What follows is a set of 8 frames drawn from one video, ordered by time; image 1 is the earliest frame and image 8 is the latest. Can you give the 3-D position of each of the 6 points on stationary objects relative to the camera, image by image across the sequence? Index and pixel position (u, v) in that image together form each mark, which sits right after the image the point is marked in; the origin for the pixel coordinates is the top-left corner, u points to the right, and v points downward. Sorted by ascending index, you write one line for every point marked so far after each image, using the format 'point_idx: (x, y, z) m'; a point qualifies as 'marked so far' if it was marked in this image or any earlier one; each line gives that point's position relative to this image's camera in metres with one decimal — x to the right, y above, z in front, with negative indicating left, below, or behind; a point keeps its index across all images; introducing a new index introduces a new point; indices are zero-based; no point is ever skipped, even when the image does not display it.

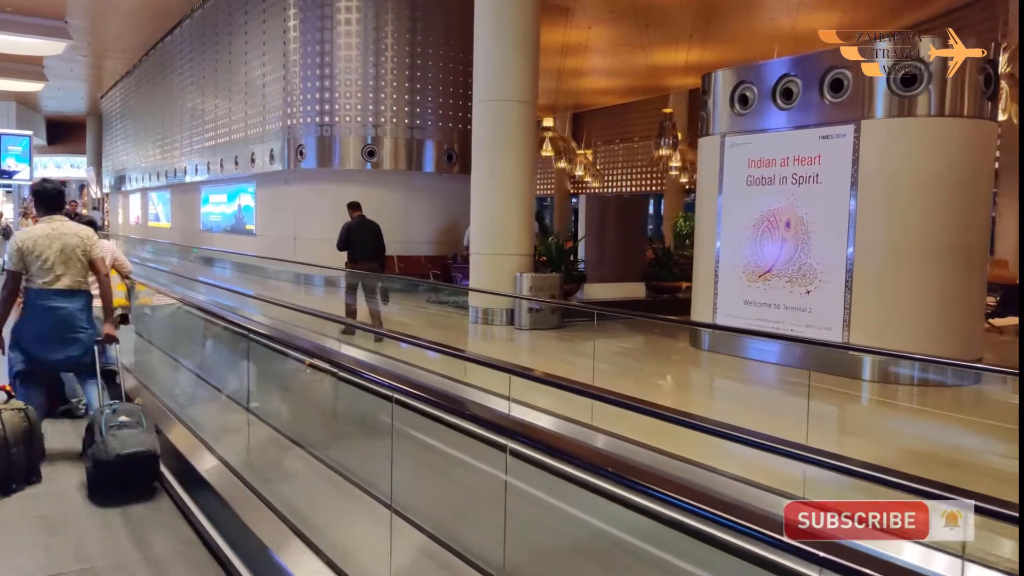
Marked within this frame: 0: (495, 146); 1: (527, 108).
0: (-0.2, +1.6, +8.2) m
1: (+0.2, +2.1, +8.3) m
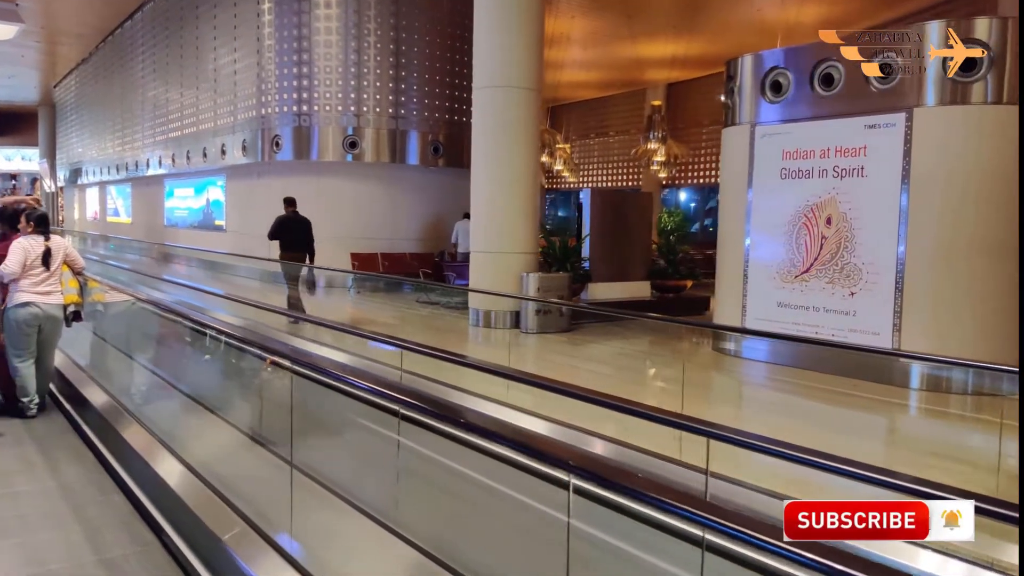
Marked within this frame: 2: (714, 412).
0: (-0.1, +1.6, +7.7) m
1: (+0.2, +2.1, +7.7) m
2: (+1.6, -0.9, +5.9) m
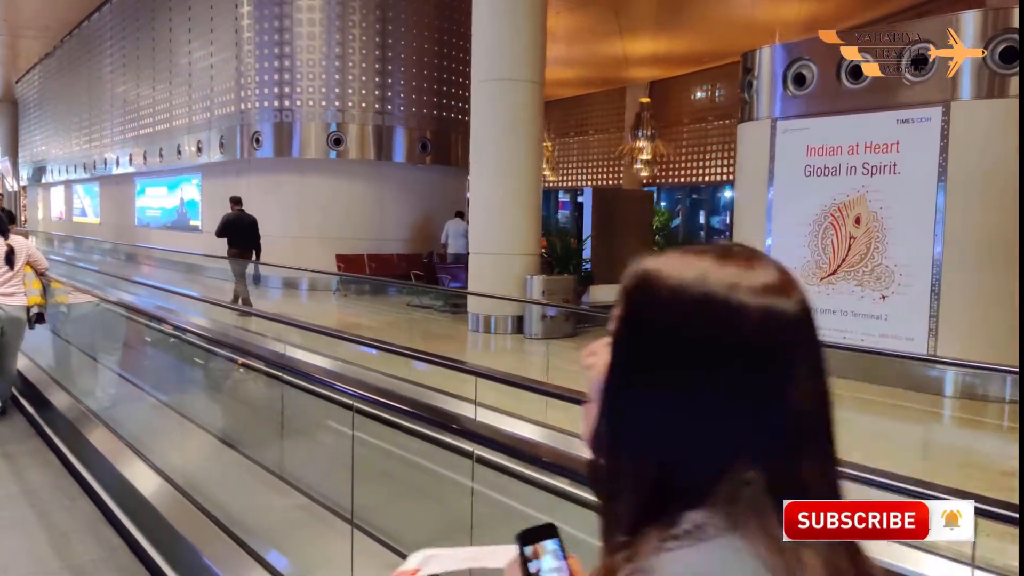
0: (-0.1, +1.6, +7.3) m
1: (+0.2, +2.0, +7.4) m
2: (+1.7, -0.9, +5.6) m
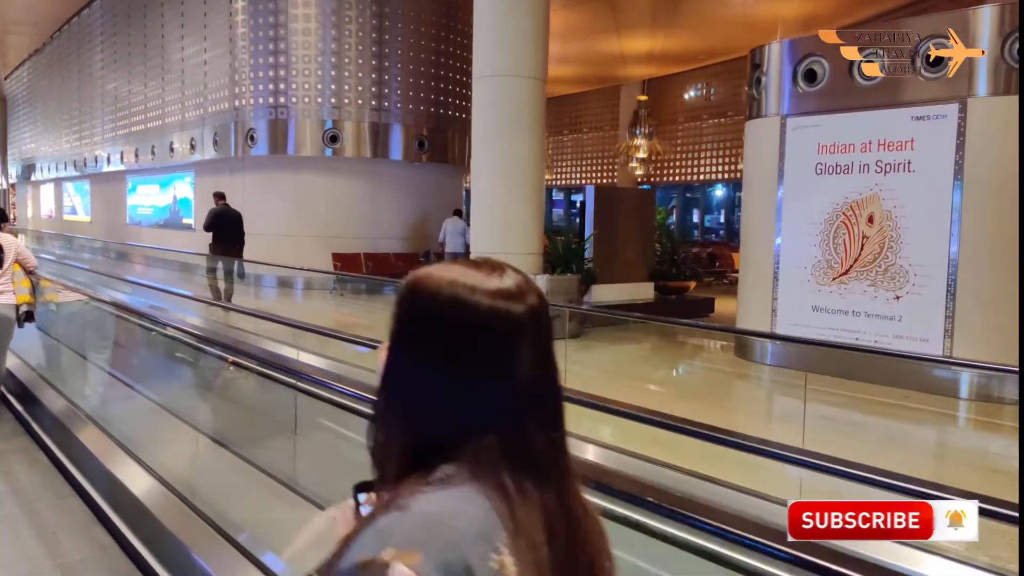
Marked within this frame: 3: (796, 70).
0: (-0.1, +1.6, +7.2) m
1: (+0.3, +2.0, +7.3) m
2: (+1.7, -1.0, +5.5) m
3: (+2.2, +1.7, +5.7) m
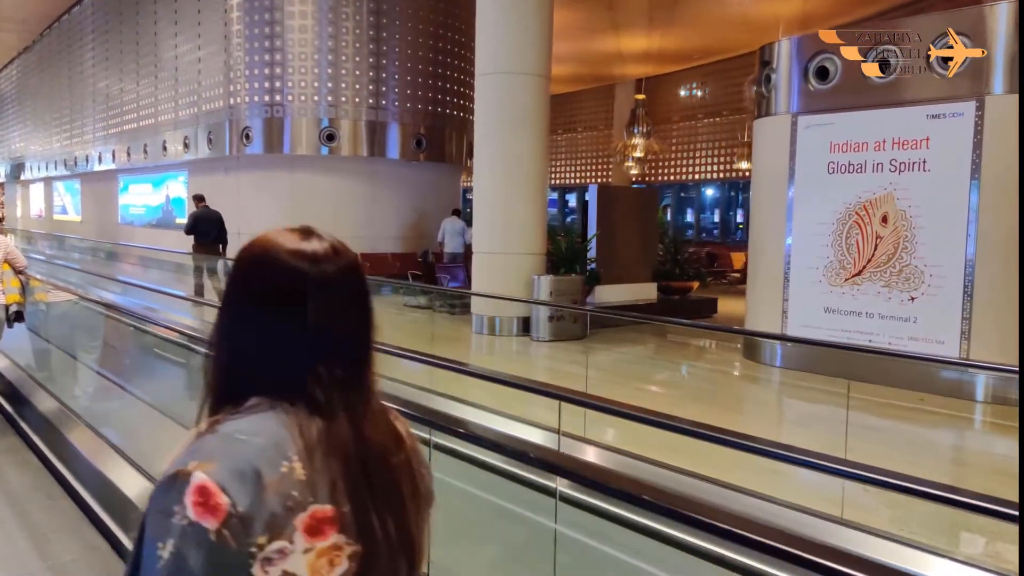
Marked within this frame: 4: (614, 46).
0: (-0.1, +1.6, +7.1) m
1: (+0.3, +2.0, +7.1) m
2: (+1.8, -1.0, +5.4) m
3: (+2.3, +1.7, +5.6) m
4: (+2.7, +6.2, +18.6) m
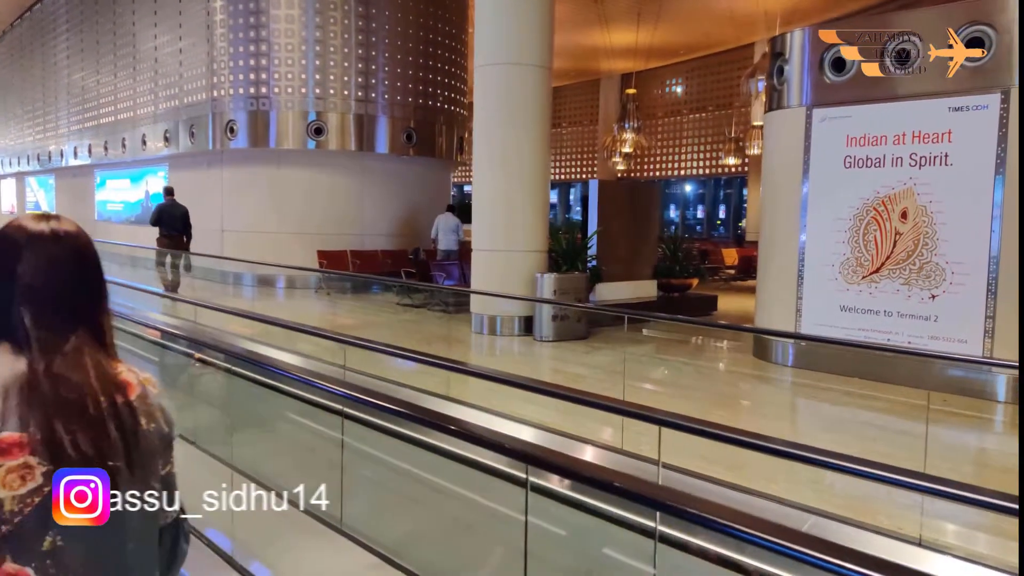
0: (0.0, +1.6, +6.8) m
1: (+0.3, +2.0, +6.9) m
2: (+1.8, -0.9, +5.3) m
3: (+2.3, +1.7, +5.4) m
4: (+2.3, +6.3, +18.4) m
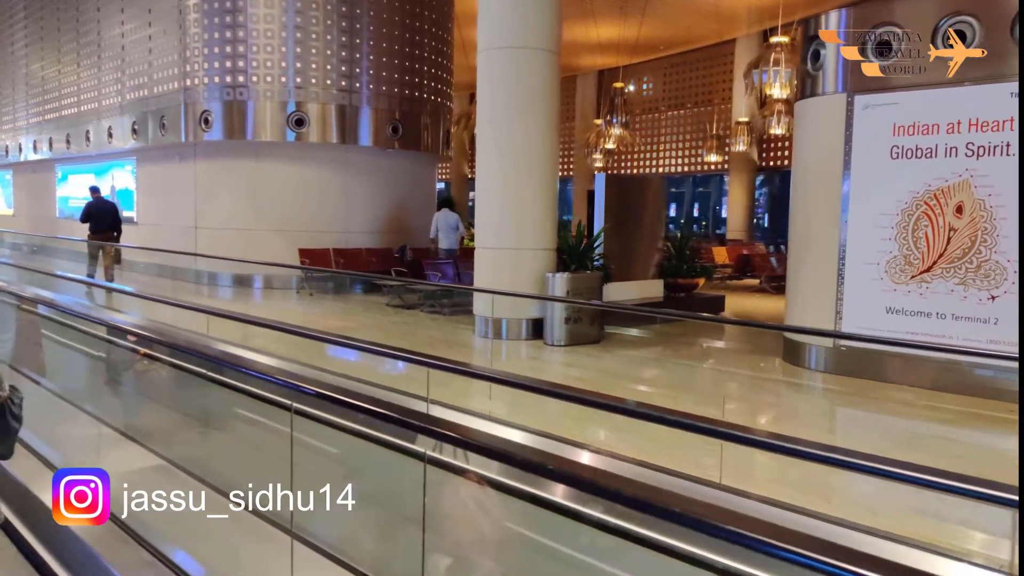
0: (0.0, +1.6, +6.3) m
1: (+0.4, +2.0, +6.5) m
2: (+2.0, -0.9, +4.9) m
3: (+2.4, +1.7, +5.0) m
4: (+1.9, +6.3, +18.0) m
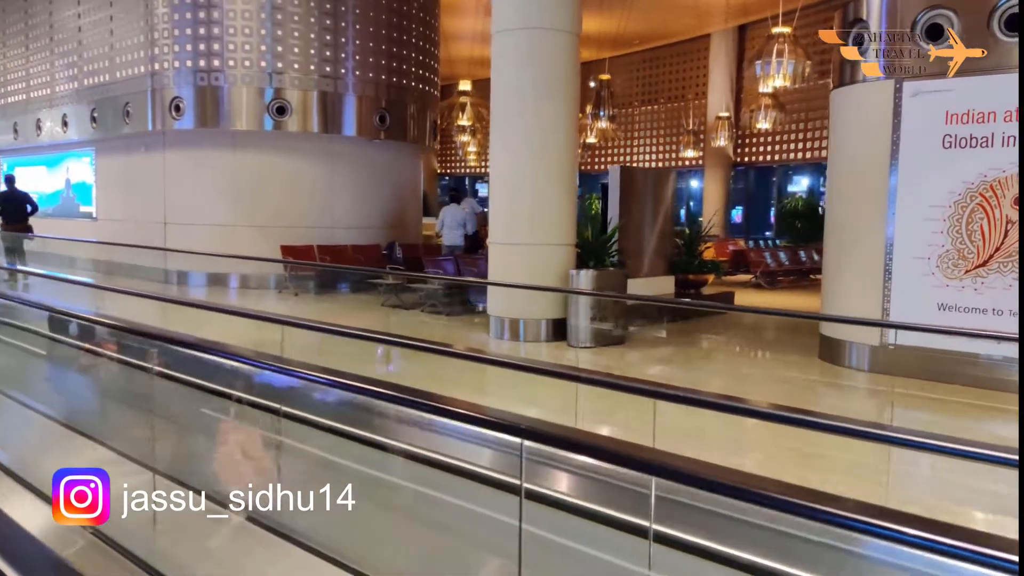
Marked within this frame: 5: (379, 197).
0: (+0.2, +1.6, +6.0) m
1: (+0.5, +2.1, +6.1) m
2: (+2.2, -0.9, +4.6) m
3: (+2.7, +1.7, +4.8) m
4: (+1.3, +6.4, +17.7) m
5: (-2.1, +1.4, +11.3) m
